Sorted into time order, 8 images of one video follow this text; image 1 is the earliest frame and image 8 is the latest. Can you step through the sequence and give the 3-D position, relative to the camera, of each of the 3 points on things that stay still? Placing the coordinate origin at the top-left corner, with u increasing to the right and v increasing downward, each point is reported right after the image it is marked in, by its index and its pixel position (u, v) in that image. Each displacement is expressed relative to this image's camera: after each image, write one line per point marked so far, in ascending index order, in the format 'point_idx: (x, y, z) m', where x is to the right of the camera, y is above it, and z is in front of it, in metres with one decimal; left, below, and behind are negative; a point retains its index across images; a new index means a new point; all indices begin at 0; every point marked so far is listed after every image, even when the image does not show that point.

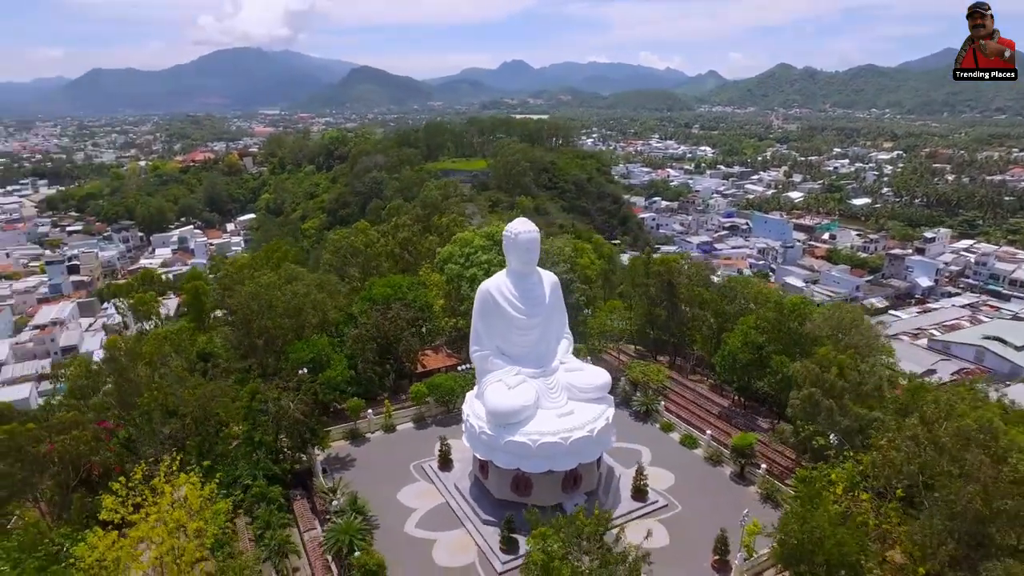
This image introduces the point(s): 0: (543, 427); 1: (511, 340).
0: (+0.7, -3.1, +15.0) m
1: (0.0, -1.2, +16.1) m
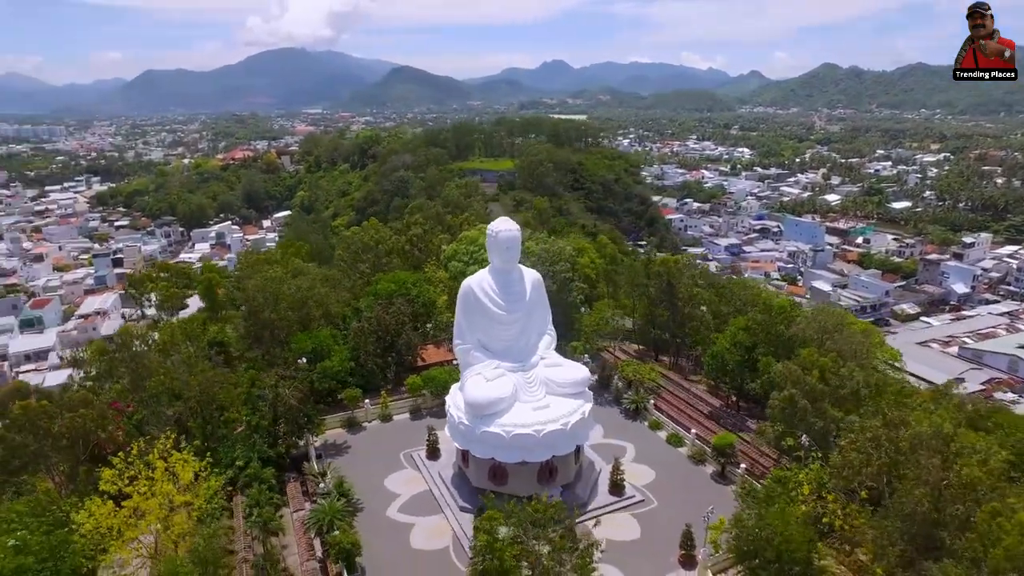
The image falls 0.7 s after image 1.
0: (+0.1, -3.0, +15.5) m
1: (-0.5, -1.1, +16.7) m
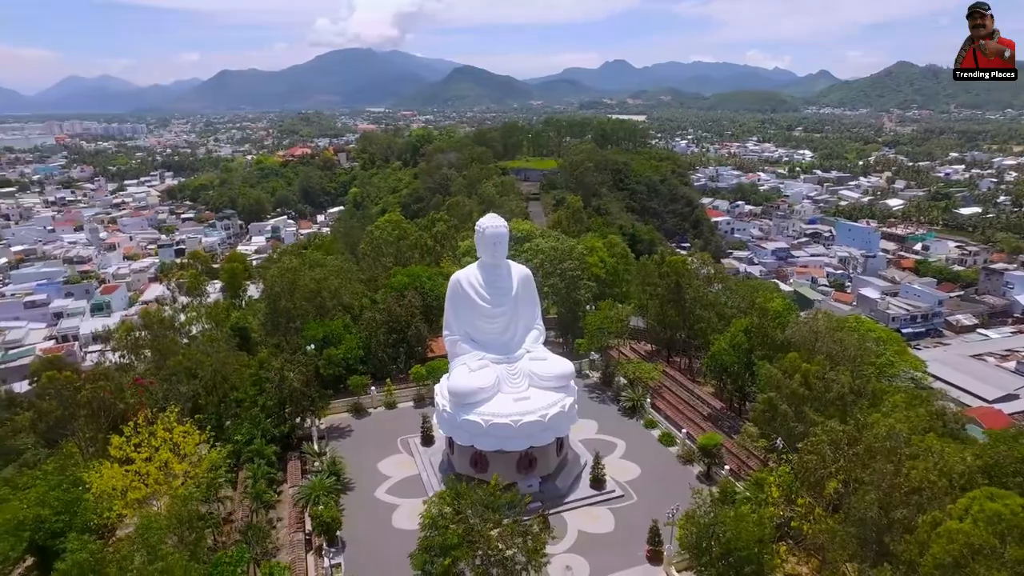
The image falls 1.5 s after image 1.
0: (-0.4, -2.9, +16.1) m
1: (-0.8, -1.0, +17.3) m
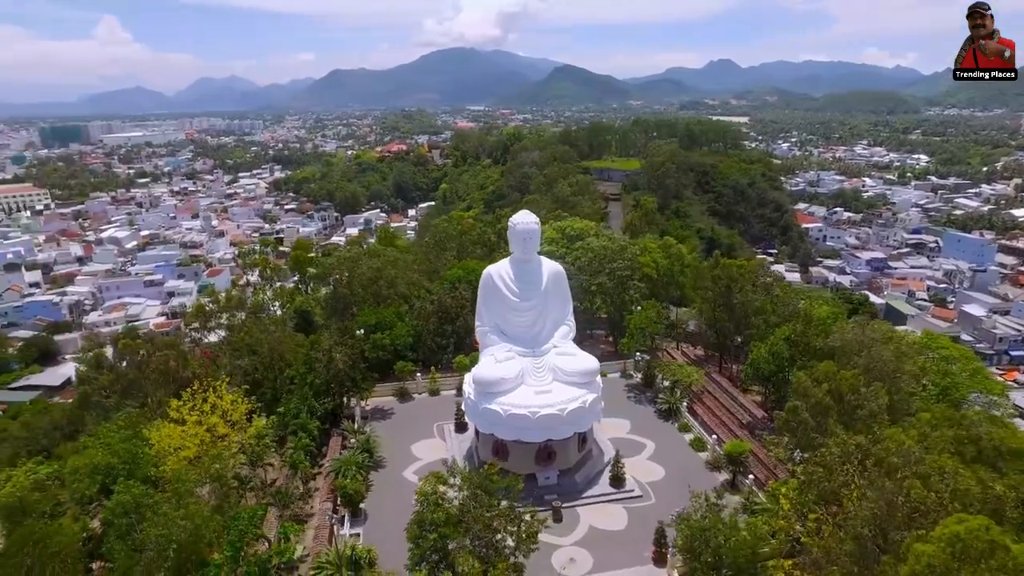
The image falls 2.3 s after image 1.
0: (+0.1, -2.8, +16.5) m
1: (-0.1, -0.8, +17.8) m
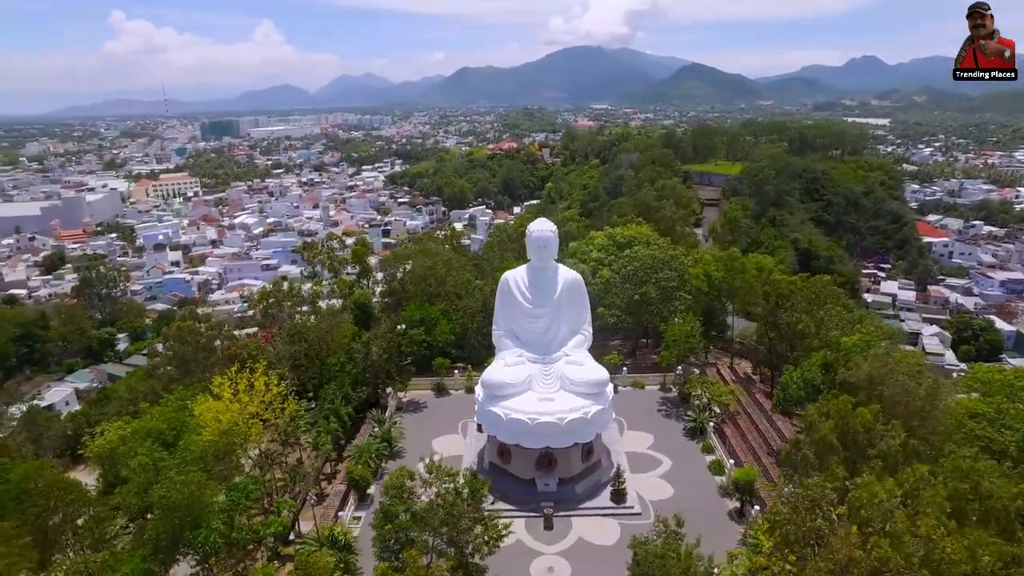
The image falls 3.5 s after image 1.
0: (+0.1, -2.9, +16.8) m
1: (+0.3, -1.0, +18.1) m
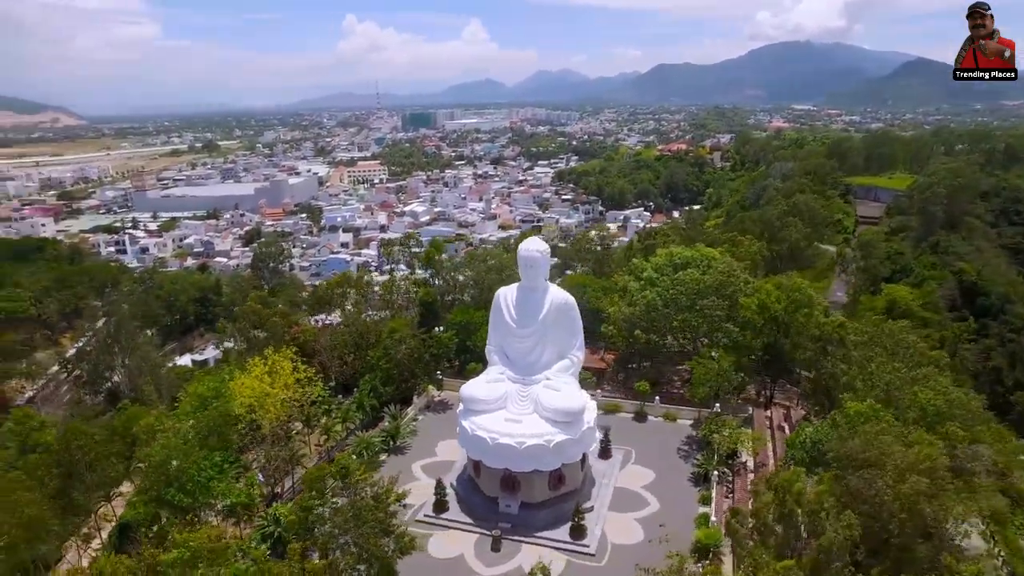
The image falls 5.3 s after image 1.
0: (-0.7, -3.4, +16.9) m
1: (-0.1, -1.5, +18.0) m
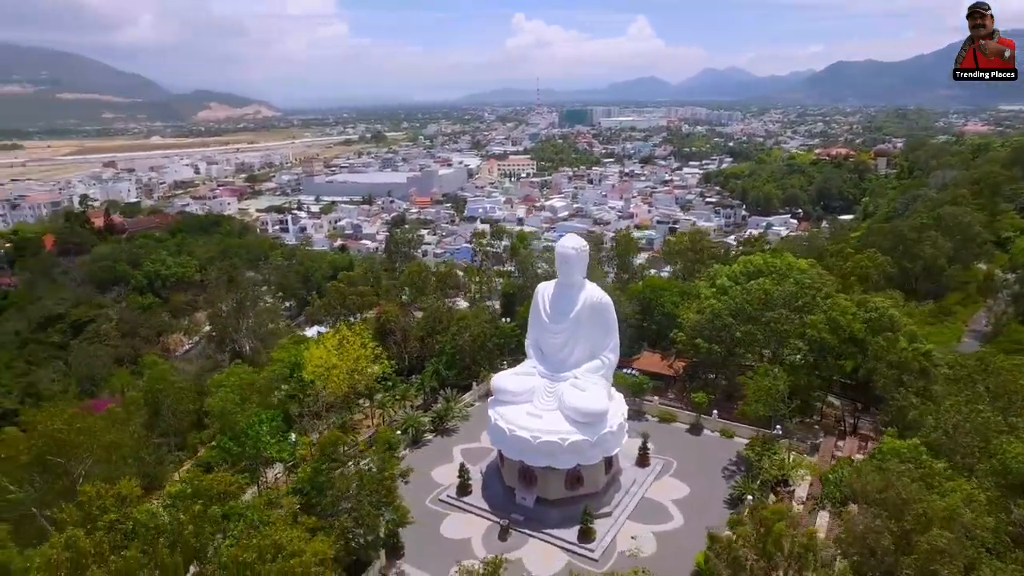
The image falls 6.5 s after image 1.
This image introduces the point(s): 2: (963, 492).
0: (-0.2, -3.2, +17.1) m
1: (+0.8, -1.3, +18.0) m
2: (+8.4, -3.8, +12.0) m
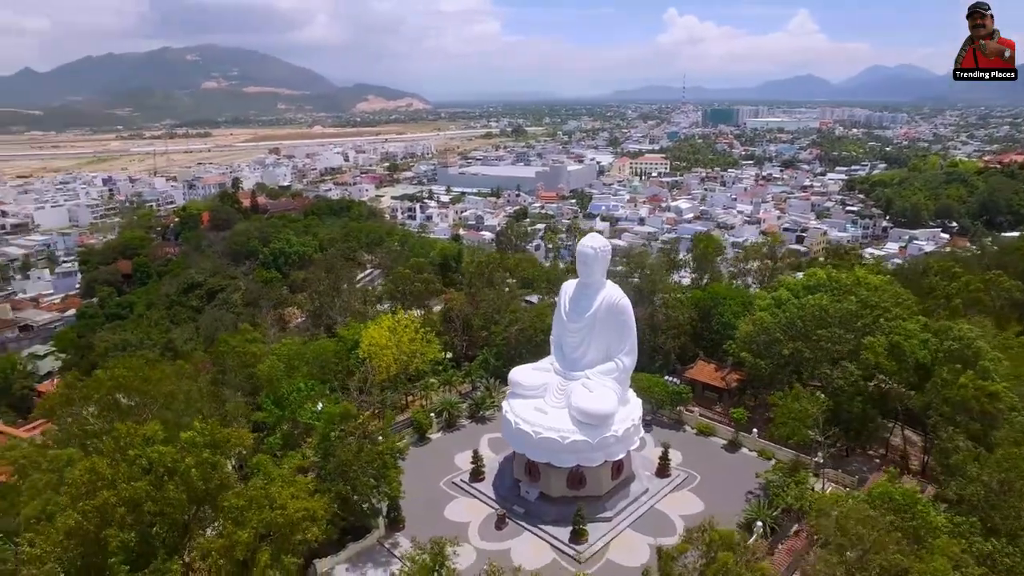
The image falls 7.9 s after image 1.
0: (0.0, -3.0, +17.4) m
1: (+1.4, -1.3, +18.0) m
2: (+7.3, -4.2, +10.6) m
